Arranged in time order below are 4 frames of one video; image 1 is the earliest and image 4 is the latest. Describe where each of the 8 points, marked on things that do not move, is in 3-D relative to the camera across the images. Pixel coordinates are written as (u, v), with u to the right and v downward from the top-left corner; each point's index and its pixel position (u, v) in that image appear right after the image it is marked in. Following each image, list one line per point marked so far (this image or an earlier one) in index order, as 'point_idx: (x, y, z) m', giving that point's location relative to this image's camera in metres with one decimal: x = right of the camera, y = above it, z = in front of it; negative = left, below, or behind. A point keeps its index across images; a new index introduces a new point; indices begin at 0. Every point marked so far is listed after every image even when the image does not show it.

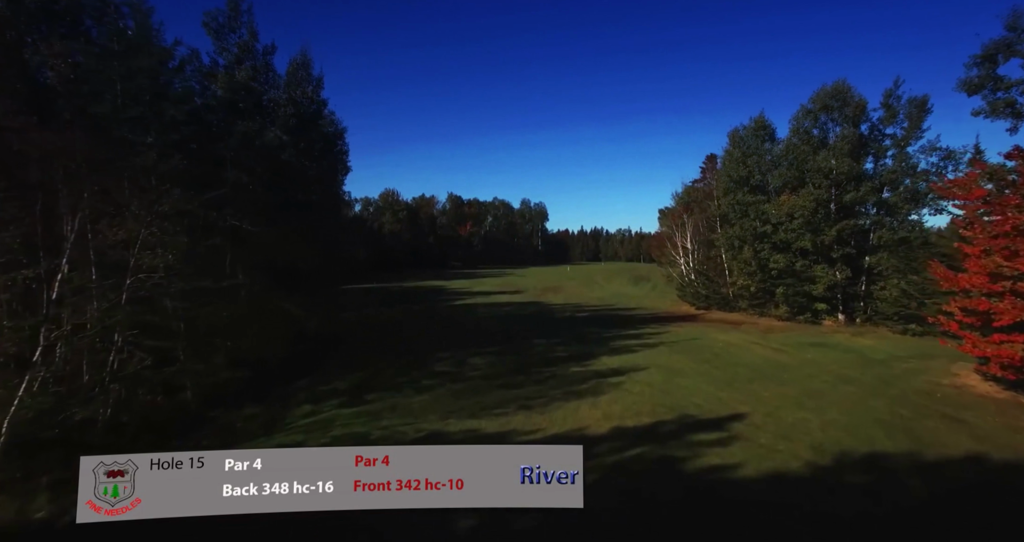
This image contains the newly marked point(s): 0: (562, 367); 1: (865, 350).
0: (+1.4, -2.8, +18.3) m
1: (+11.1, -2.5, +19.9) m
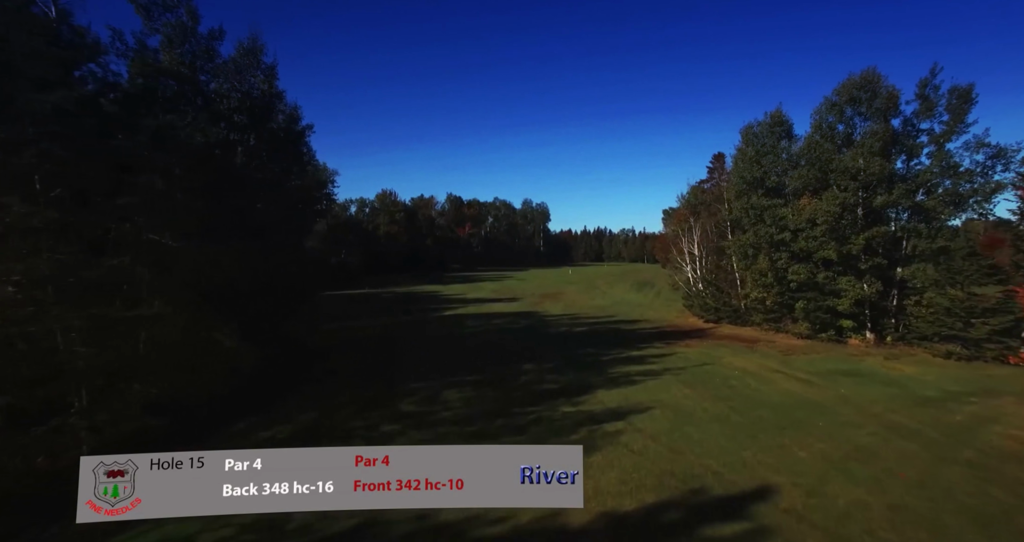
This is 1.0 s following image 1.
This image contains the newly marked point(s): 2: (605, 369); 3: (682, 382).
0: (+0.9, -3.3, +15.5) m
1: (+10.6, -3.0, +17.0) m
2: (+2.9, -3.2, +20.2) m
3: (+4.8, -3.2, +18.0) m
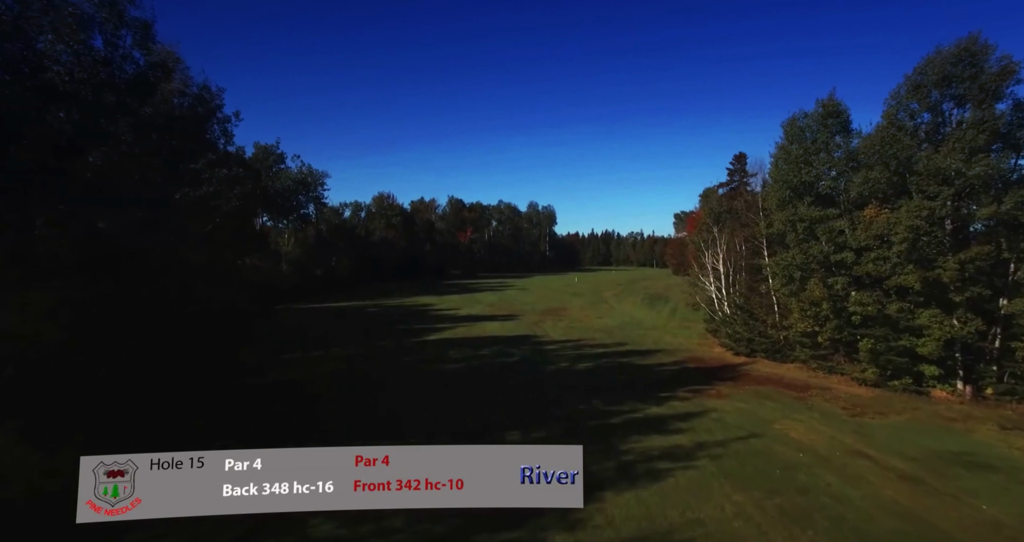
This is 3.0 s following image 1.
0: (+0.3, -4.2, +10.0) m
1: (+10.0, -3.9, +11.4) m
2: (+2.4, -4.1, +14.7) m
3: (+4.2, -4.1, +12.5) m
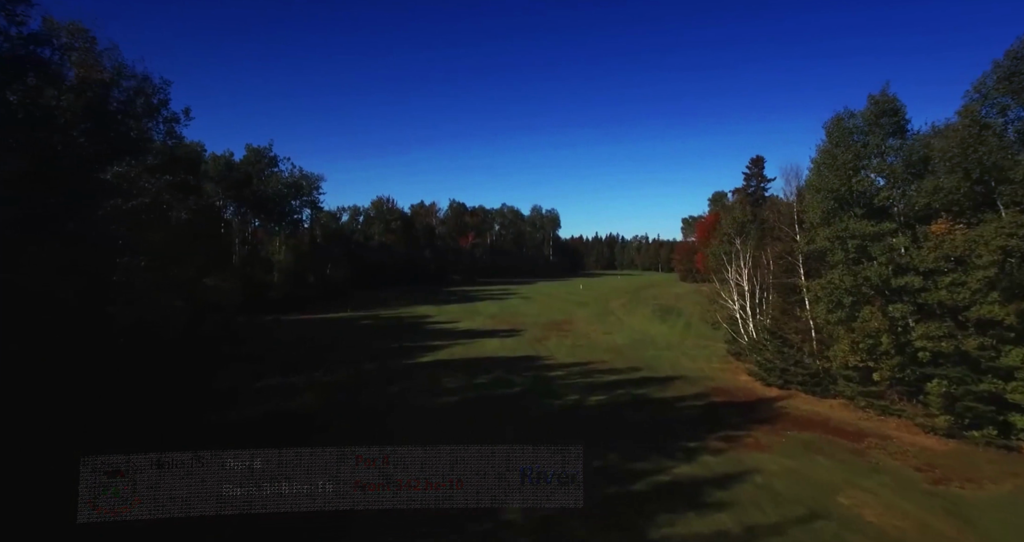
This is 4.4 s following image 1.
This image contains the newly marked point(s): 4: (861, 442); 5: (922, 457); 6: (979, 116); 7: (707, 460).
0: (+0.3, -4.9, +6.7) m
1: (+10.0, -4.5, +8.1) m
2: (+2.3, -4.8, +11.4) m
3: (+4.2, -4.7, +9.2) m
4: (+9.5, -4.6, +17.2) m
5: (+10.0, -4.6, +15.6) m
6: (+11.5, +3.8, +15.5) m
7: (+4.9, -4.7, +15.8) m
